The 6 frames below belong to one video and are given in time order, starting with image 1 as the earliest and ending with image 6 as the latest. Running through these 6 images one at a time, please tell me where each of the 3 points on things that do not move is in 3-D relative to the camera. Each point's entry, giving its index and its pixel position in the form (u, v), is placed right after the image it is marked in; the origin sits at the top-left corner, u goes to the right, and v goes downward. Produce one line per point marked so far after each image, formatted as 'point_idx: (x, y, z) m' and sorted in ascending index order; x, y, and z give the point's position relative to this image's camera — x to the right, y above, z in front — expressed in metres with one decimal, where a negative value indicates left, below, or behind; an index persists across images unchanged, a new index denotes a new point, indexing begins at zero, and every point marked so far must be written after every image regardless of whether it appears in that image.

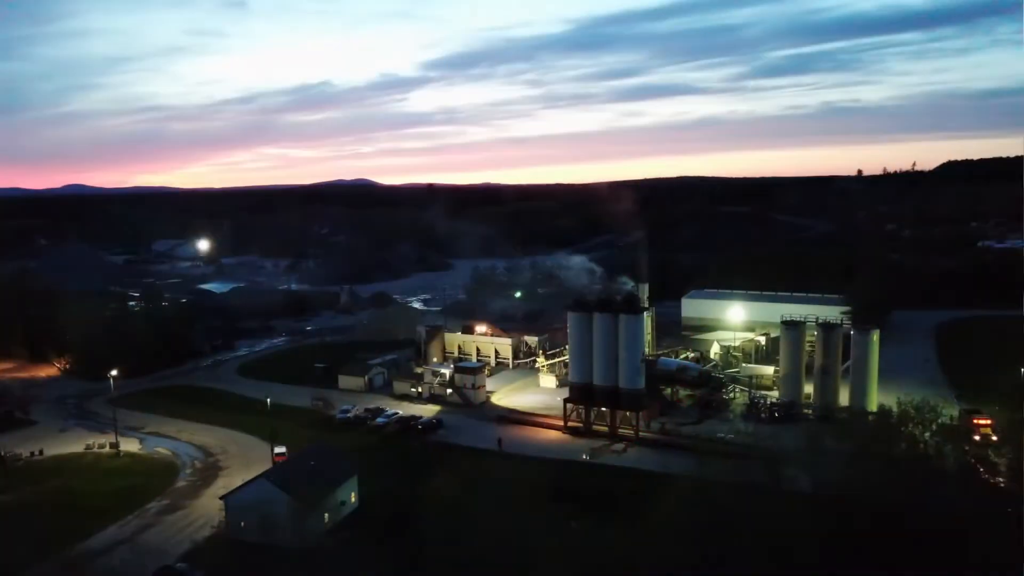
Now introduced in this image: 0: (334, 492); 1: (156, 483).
0: (-4.5, -4.8, +17.0) m
1: (-9.3, -5.0, +18.4) m
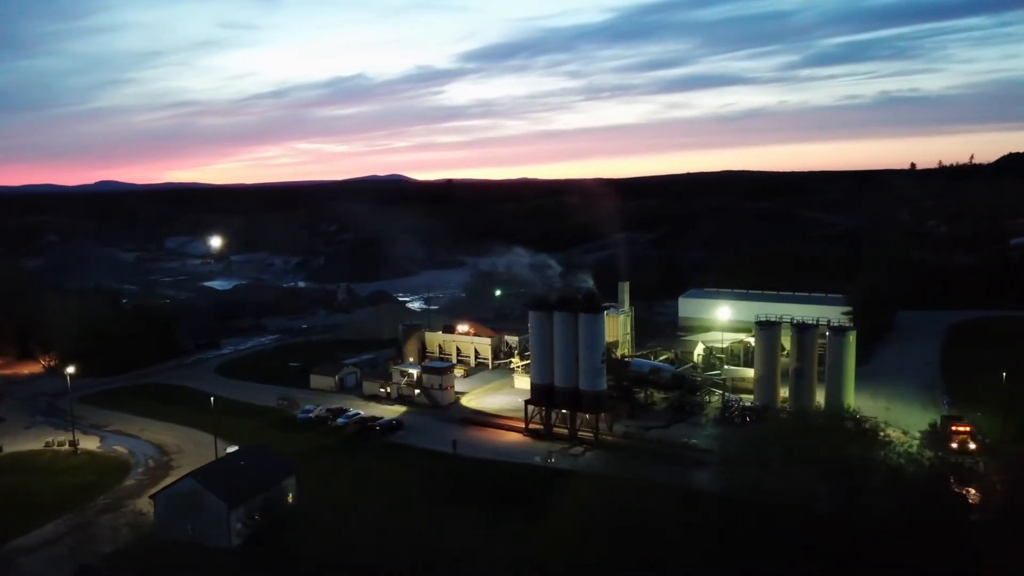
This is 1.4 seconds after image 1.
0: (-6.1, -4.9, +17.3) m
1: (-10.8, -5.1, +18.8) m
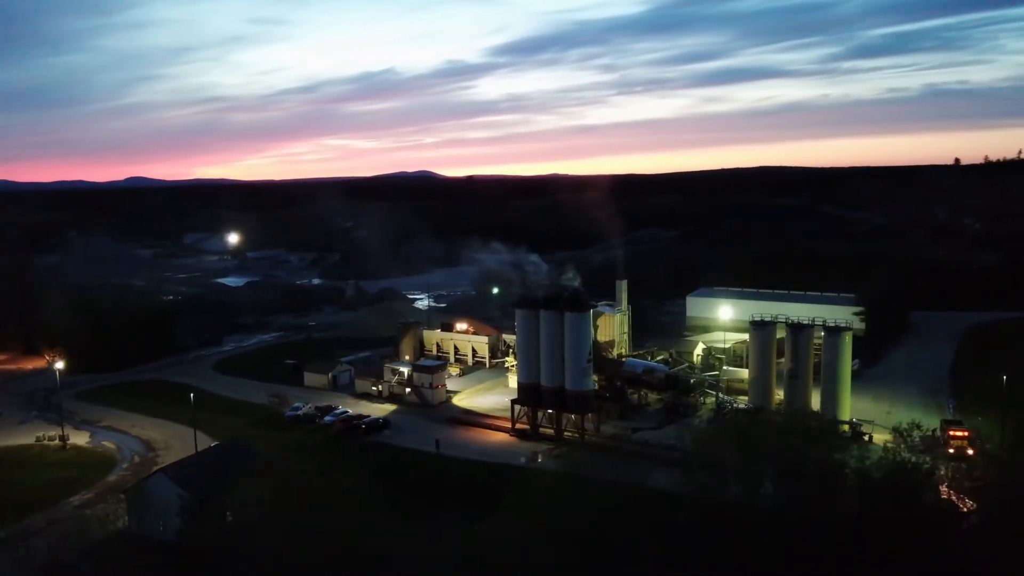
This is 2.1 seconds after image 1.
0: (-6.9, -4.9, +17.6) m
1: (-11.5, -5.1, +19.2) m
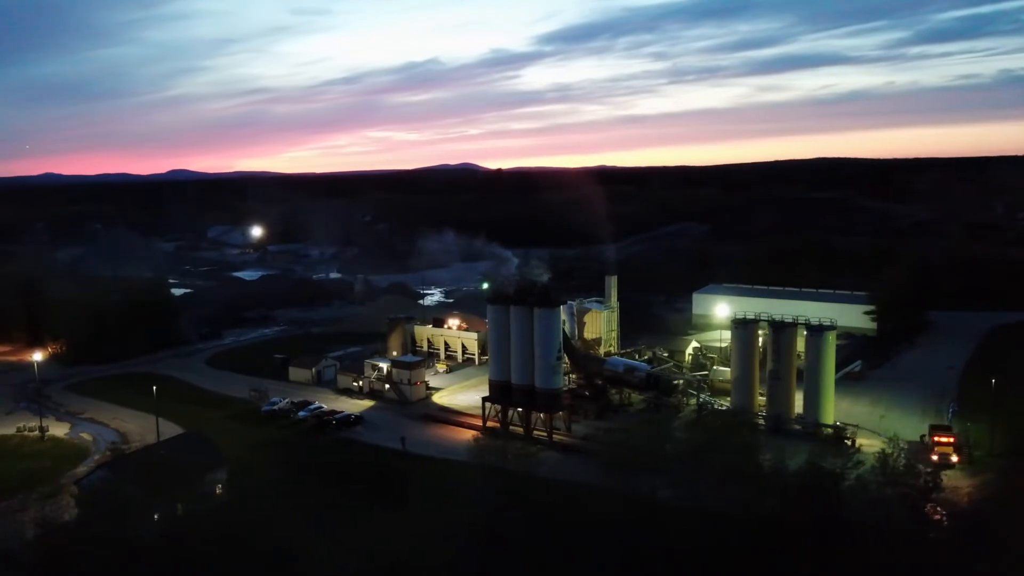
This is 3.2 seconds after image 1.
0: (-8.2, -4.9, +18.1) m
1: (-12.7, -5.0, +20.0) m
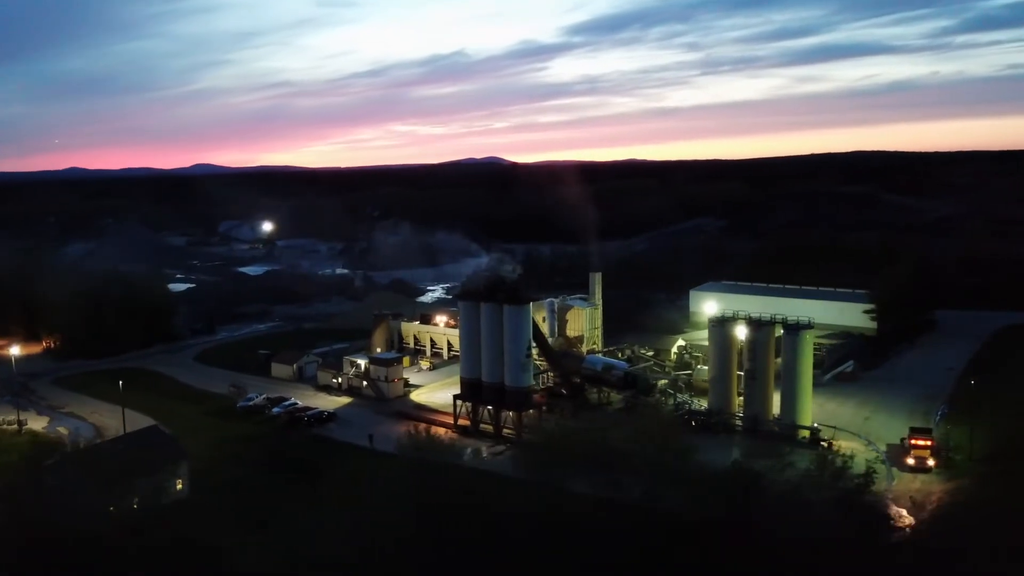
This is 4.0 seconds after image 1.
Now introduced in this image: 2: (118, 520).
0: (-9.4, -4.9, +18.6) m
1: (-13.9, -5.0, +20.6) m
2: (-10.0, -5.9, +17.8) m
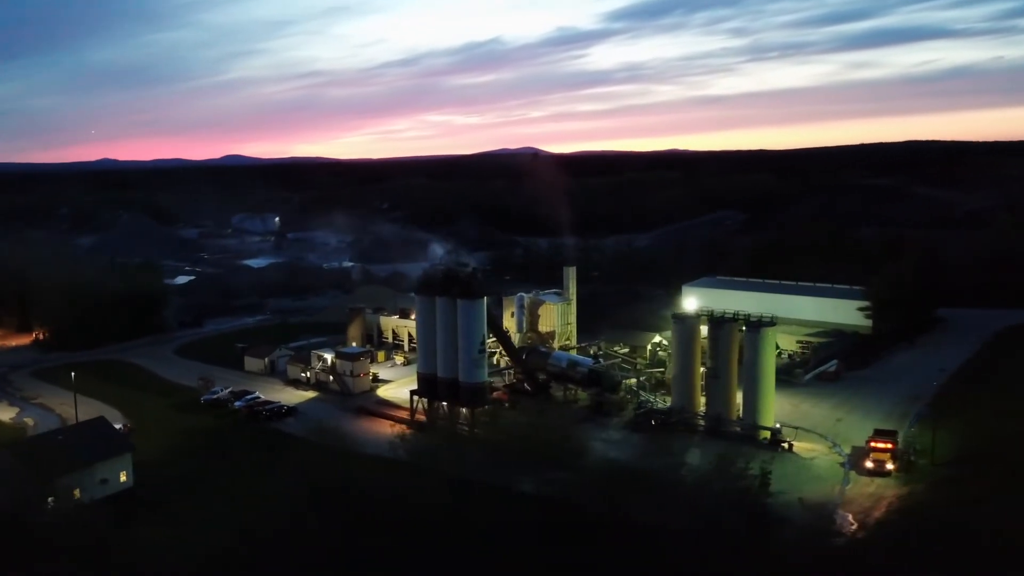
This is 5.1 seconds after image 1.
0: (-11.3, -4.8, +19.3) m
1: (-15.6, -4.9, +21.5) m
2: (-11.9, -5.8, +18.5) m
